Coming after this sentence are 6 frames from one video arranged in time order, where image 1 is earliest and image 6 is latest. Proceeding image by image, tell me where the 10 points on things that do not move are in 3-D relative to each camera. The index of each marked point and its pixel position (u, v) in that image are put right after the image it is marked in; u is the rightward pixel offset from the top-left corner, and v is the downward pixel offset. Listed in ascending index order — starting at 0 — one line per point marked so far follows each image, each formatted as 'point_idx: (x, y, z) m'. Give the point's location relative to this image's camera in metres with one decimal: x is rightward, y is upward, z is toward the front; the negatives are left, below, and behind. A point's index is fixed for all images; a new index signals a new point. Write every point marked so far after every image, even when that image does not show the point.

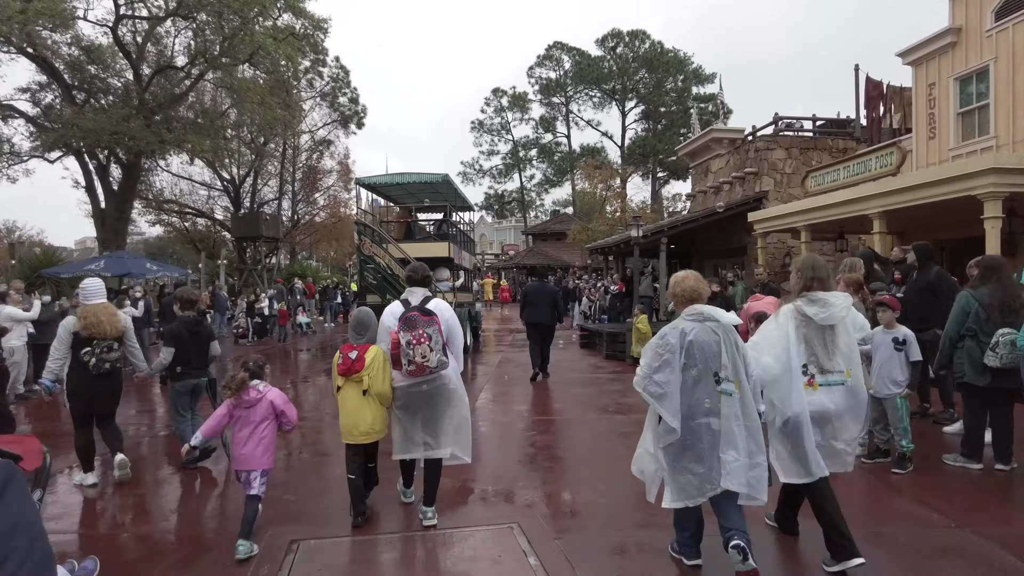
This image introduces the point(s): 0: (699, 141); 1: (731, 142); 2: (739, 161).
0: (+4.6, +3.6, +15.6) m
1: (+5.1, +3.4, +15.0) m
2: (+5.0, +2.8, +14.1) m
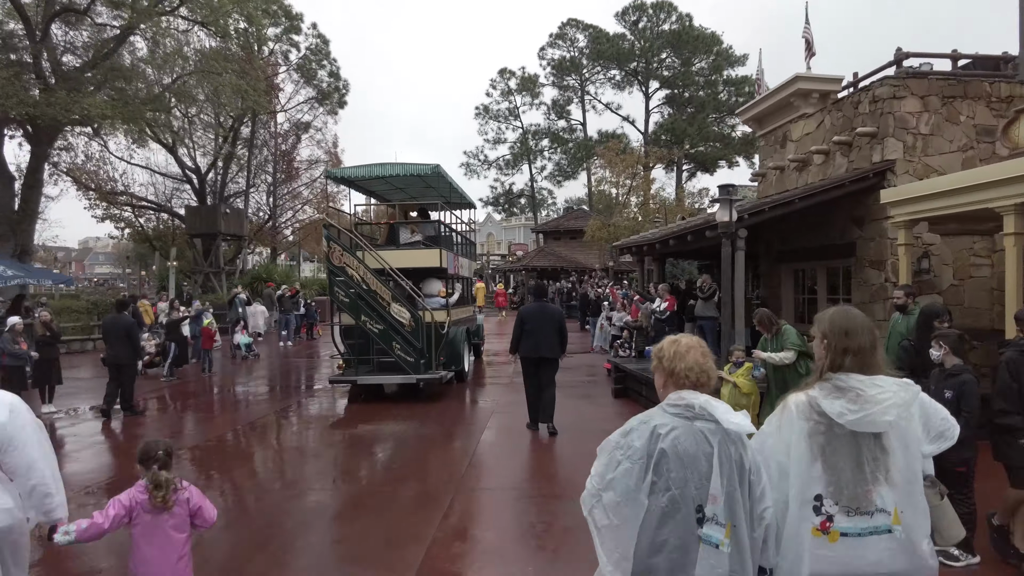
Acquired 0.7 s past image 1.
0: (+4.7, +3.3, +11.3) m
1: (+5.2, +3.2, +10.7) m
2: (+5.0, +2.6, +9.8) m
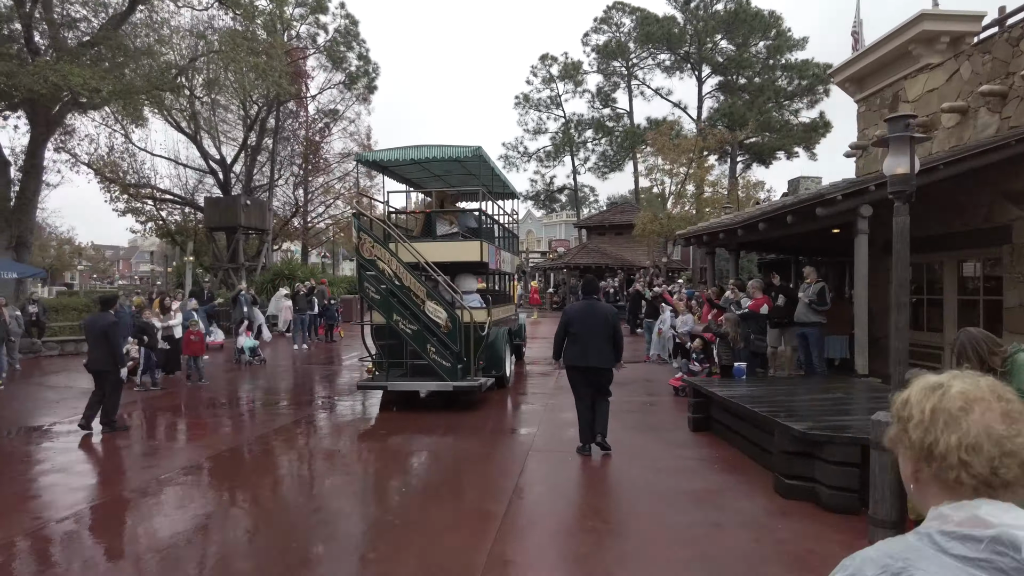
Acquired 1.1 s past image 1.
0: (+5.3, +3.4, +9.0) m
1: (+5.7, +3.2, +8.3) m
2: (+5.5, +2.6, +7.5) m
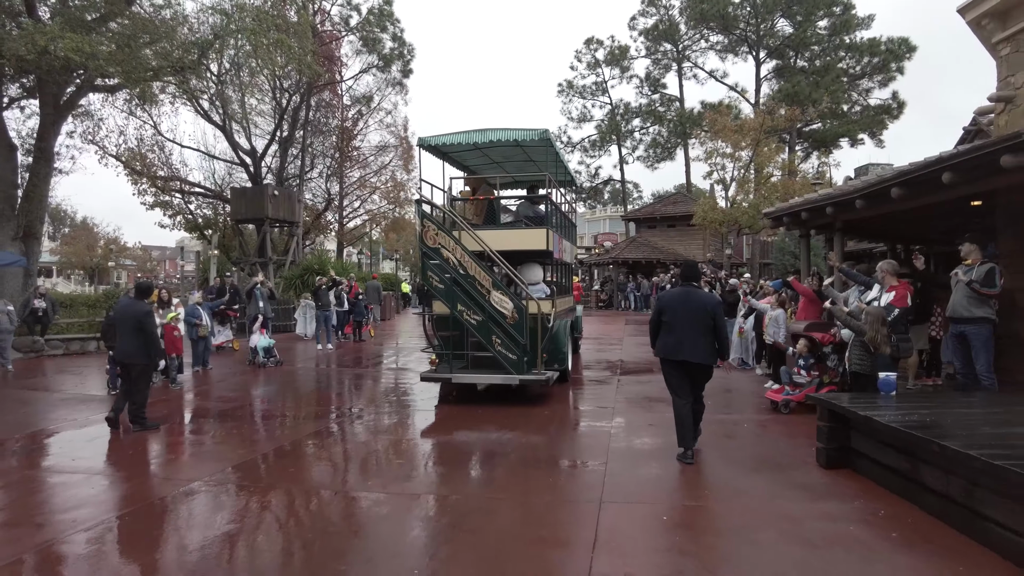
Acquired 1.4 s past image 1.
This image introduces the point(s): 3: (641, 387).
0: (+5.9, +3.5, +7.0) m
1: (+6.3, +3.3, +6.3) m
2: (+6.0, +2.7, +5.5) m
3: (+1.9, -1.4, +9.3) m
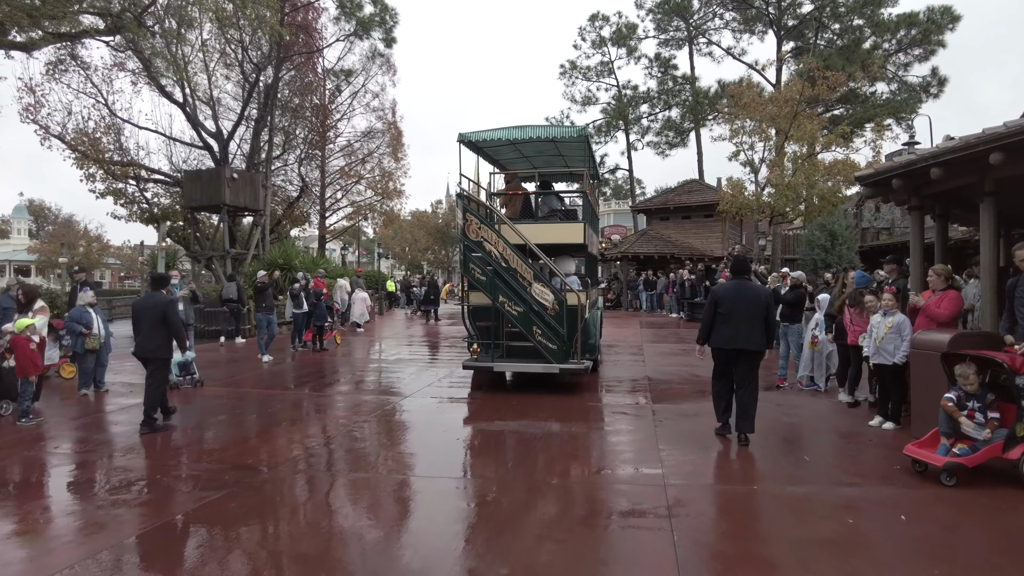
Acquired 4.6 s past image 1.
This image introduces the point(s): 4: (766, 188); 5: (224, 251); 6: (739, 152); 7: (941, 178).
0: (+5.8, +3.6, +4.4) m
1: (+6.2, +3.4, +3.7) m
2: (+5.9, +2.8, +2.9) m
3: (+1.8, -1.4, +6.7) m
4: (+7.2, +2.8, +18.1) m
5: (-7.7, +1.0, +17.2) m
6: (+6.5, +3.9, +18.2) m
7: (+3.8, +1.0, +5.7) m
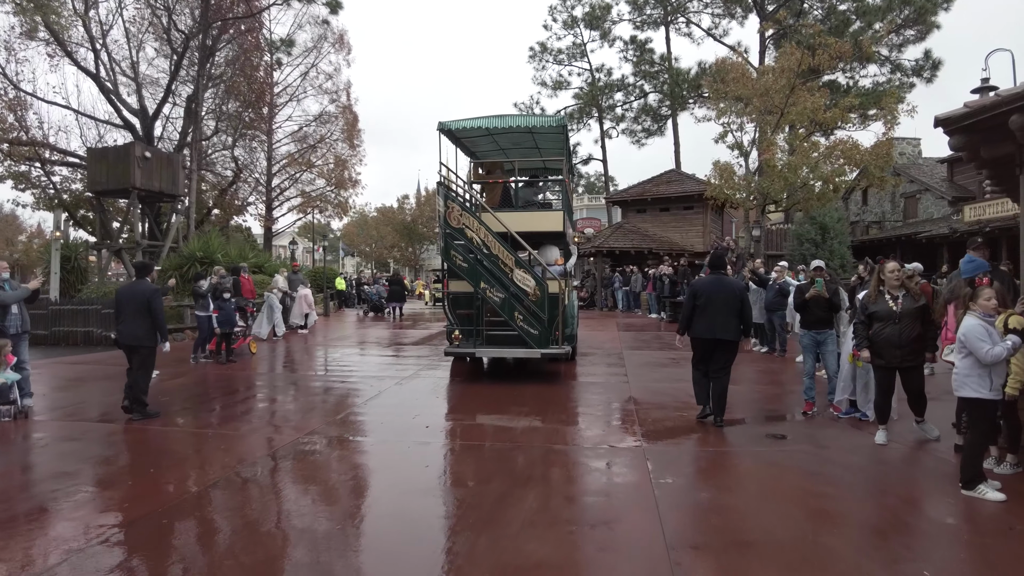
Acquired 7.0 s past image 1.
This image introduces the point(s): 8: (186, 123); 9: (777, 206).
0: (+5.3, +3.6, +2.5) m
1: (+5.8, +3.4, +1.9) m
2: (+5.6, +2.8, +1.0) m
3: (+1.4, -1.3, +4.7) m
4: (+6.2, +2.9, +16.3) m
5: (-8.6, +1.0, +14.7) m
6: (+5.5, +4.0, +16.4) m
7: (+3.4, +1.0, +3.7) m
8: (-10.0, +5.0, +19.1) m
9: (+7.0, +2.2, +16.8) m
